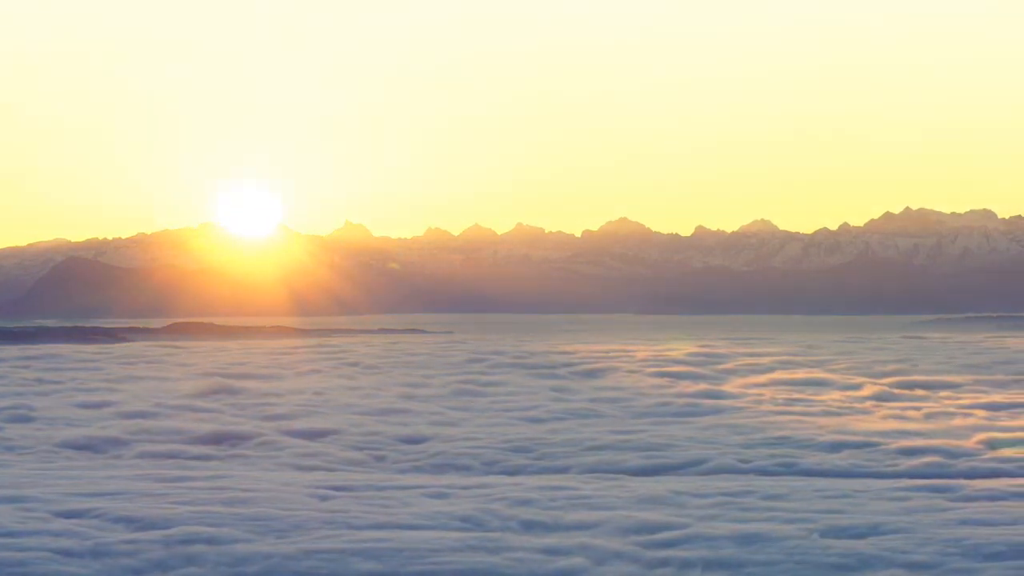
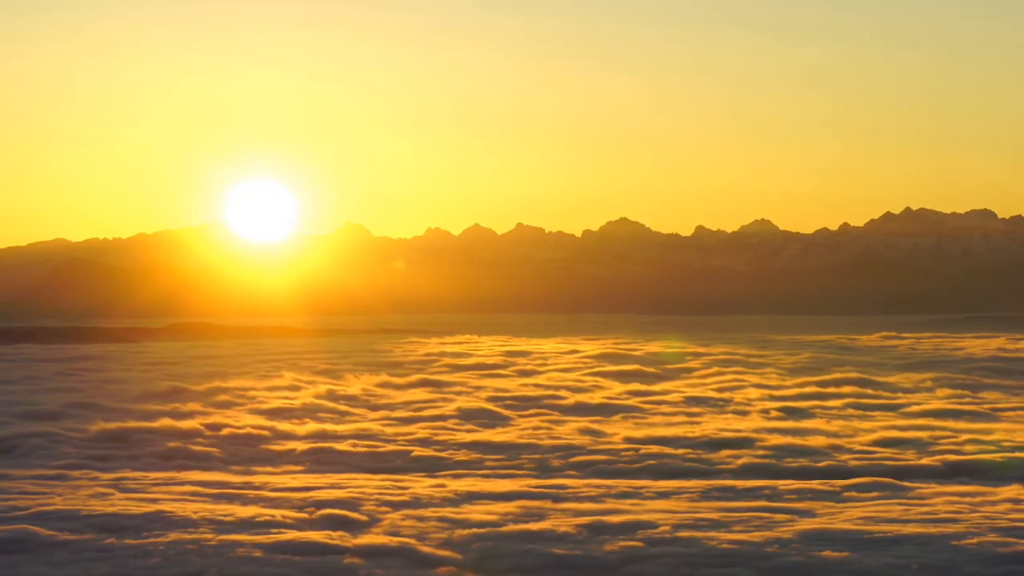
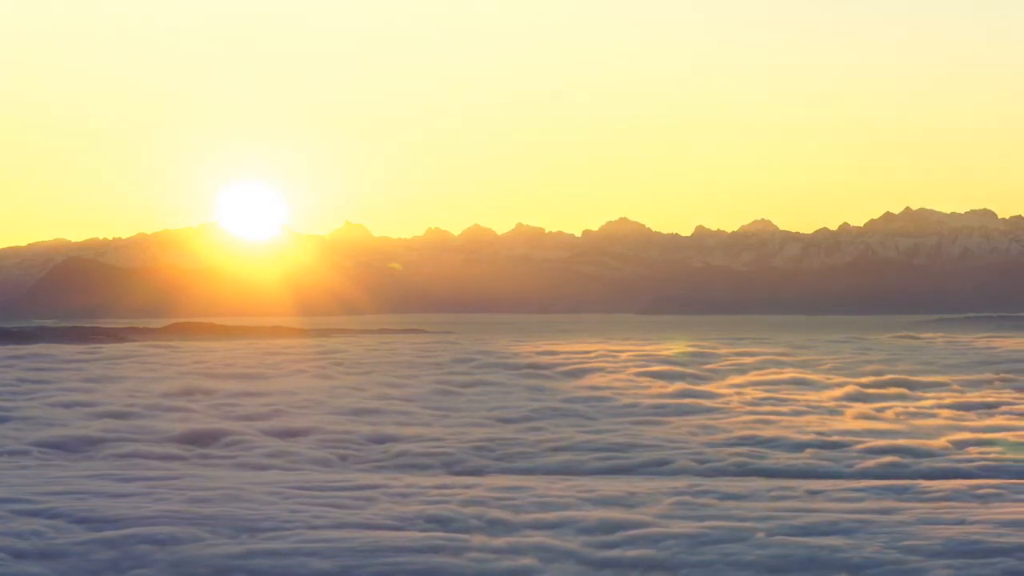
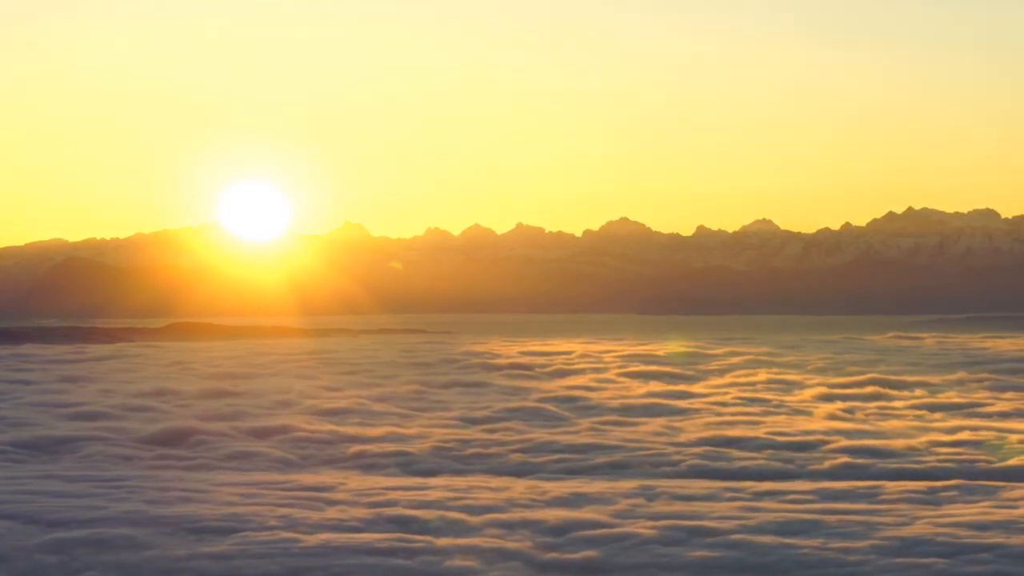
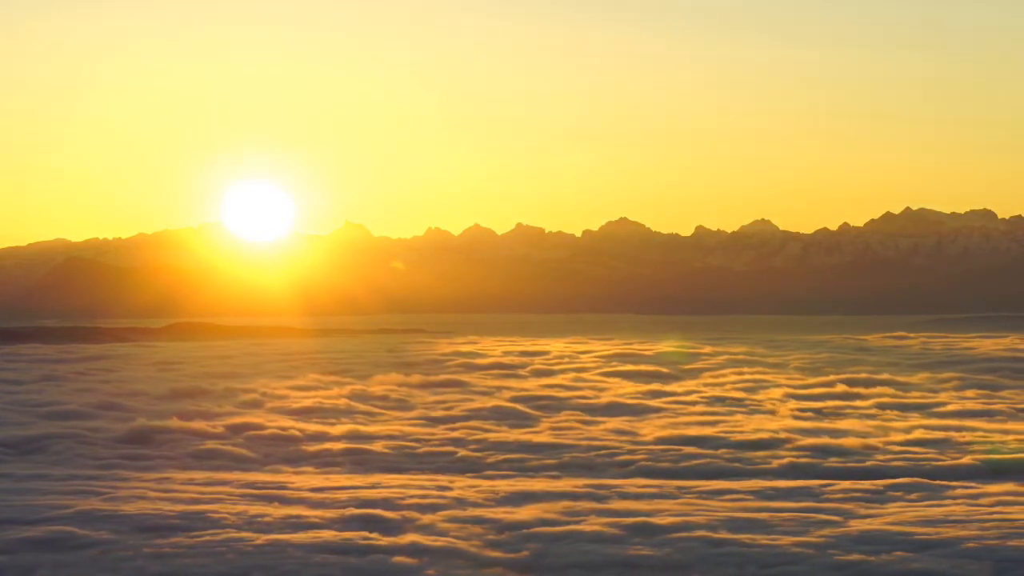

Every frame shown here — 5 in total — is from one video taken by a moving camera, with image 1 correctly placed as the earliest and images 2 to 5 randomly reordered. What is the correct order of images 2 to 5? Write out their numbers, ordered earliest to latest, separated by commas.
3, 4, 5, 2
